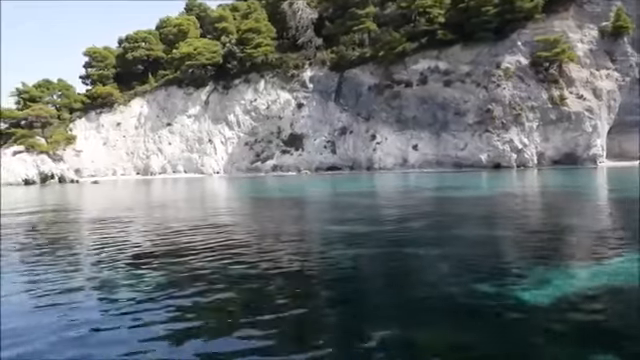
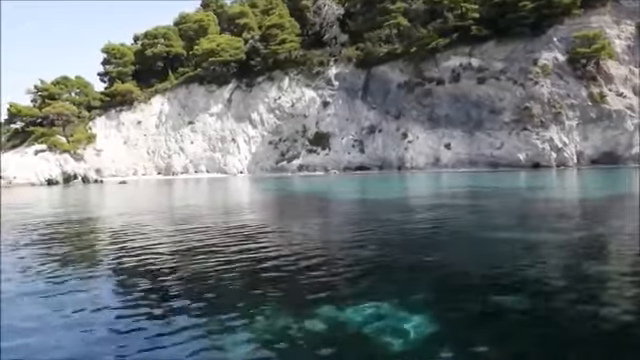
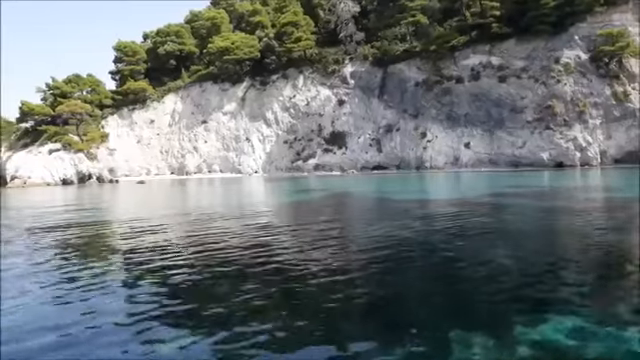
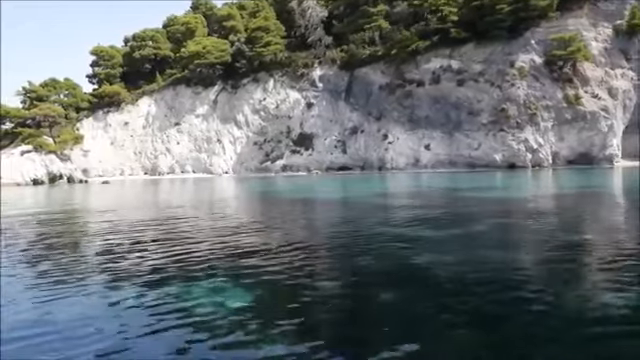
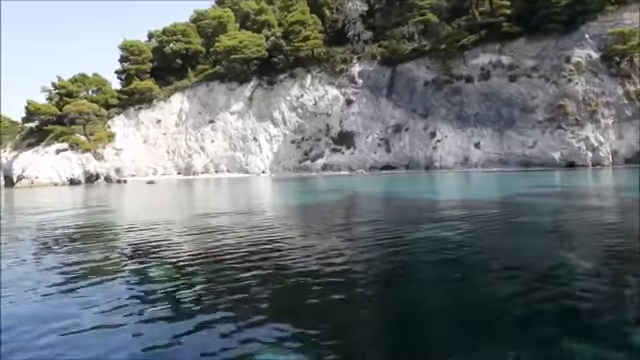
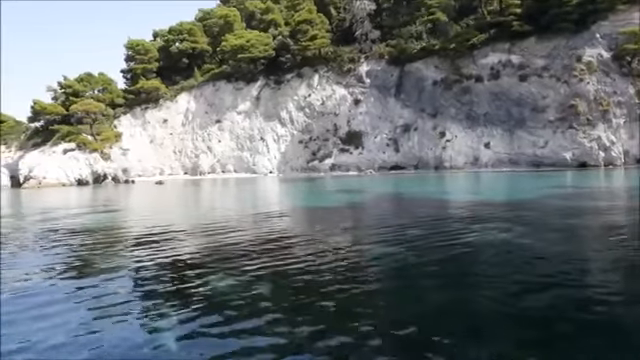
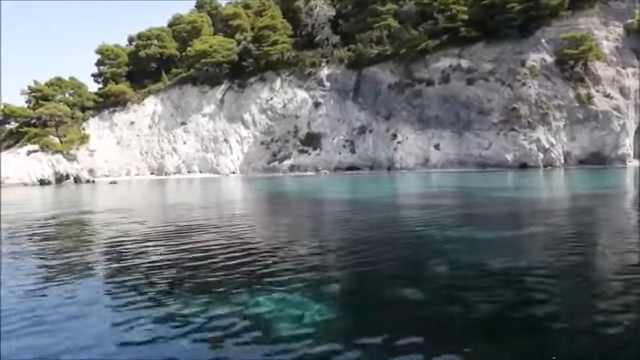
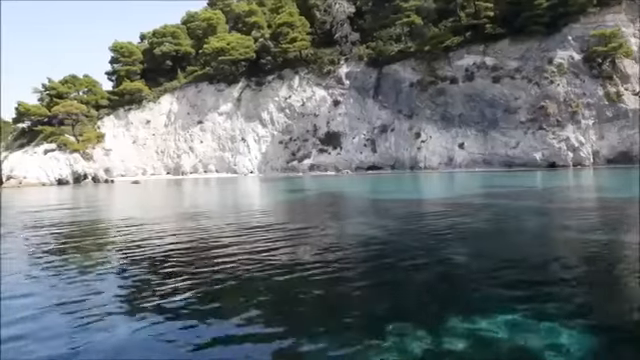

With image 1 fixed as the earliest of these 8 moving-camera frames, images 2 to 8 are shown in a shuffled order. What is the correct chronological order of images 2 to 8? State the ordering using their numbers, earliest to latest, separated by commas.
4, 7, 2, 8, 3, 5, 6
